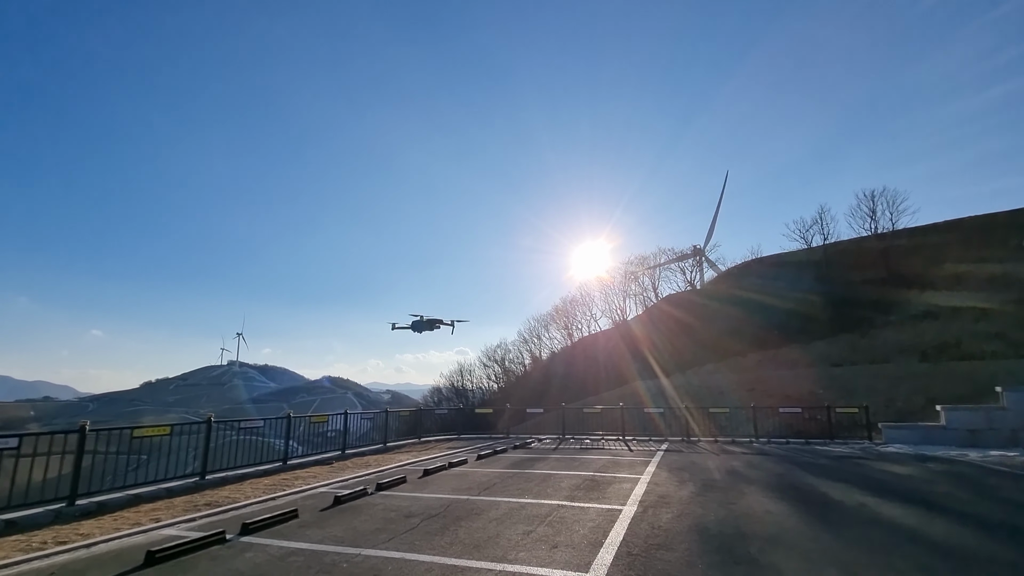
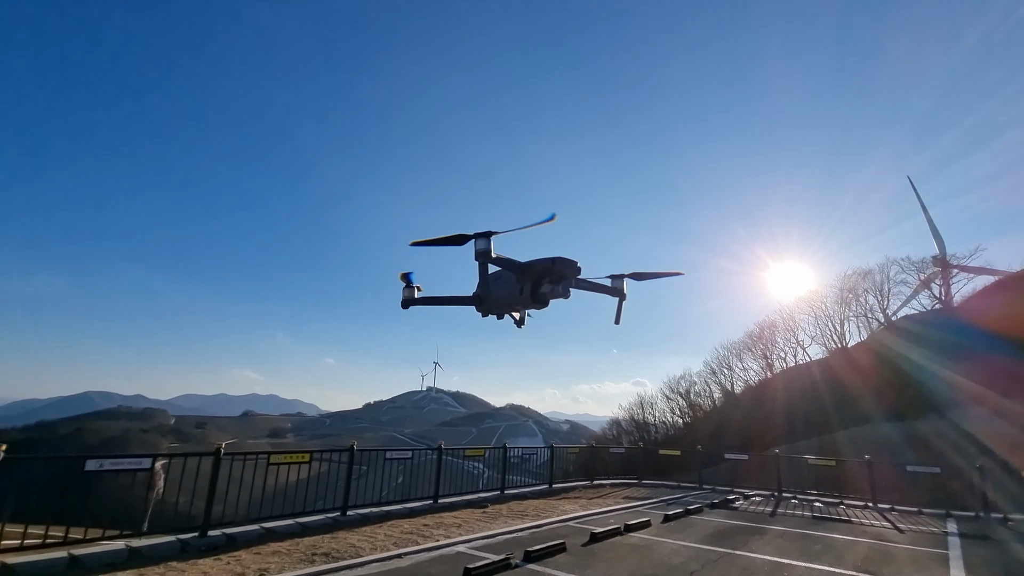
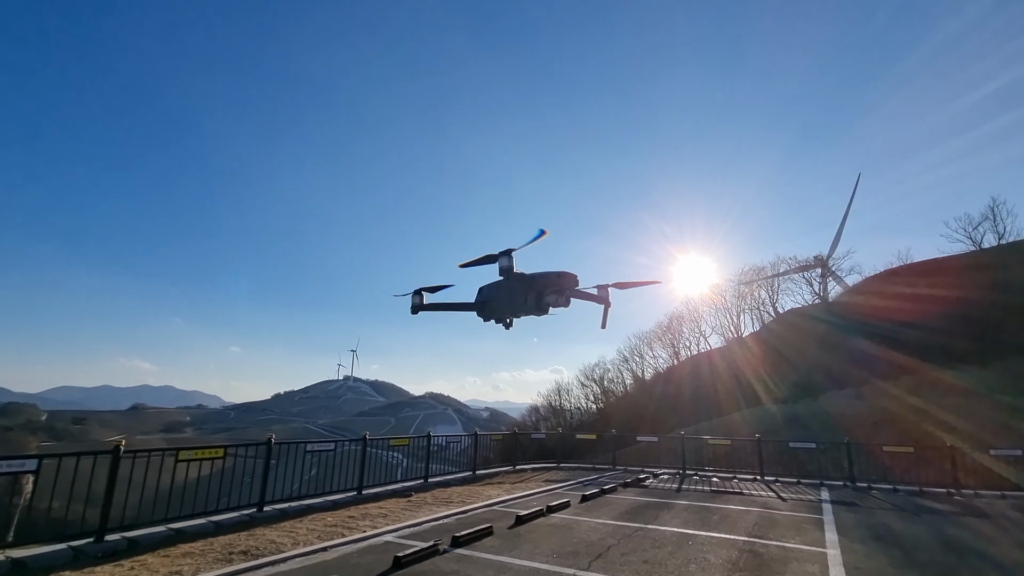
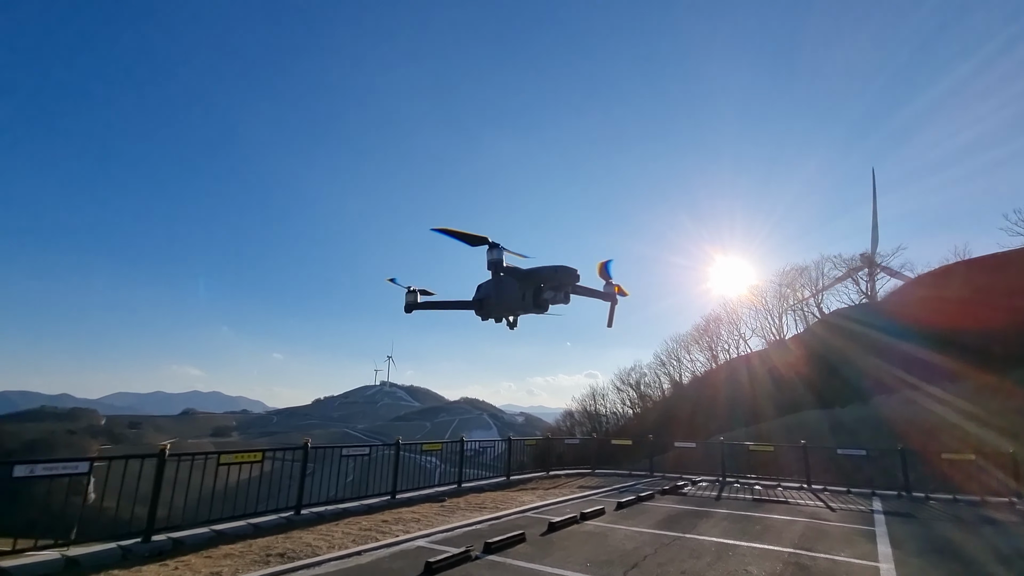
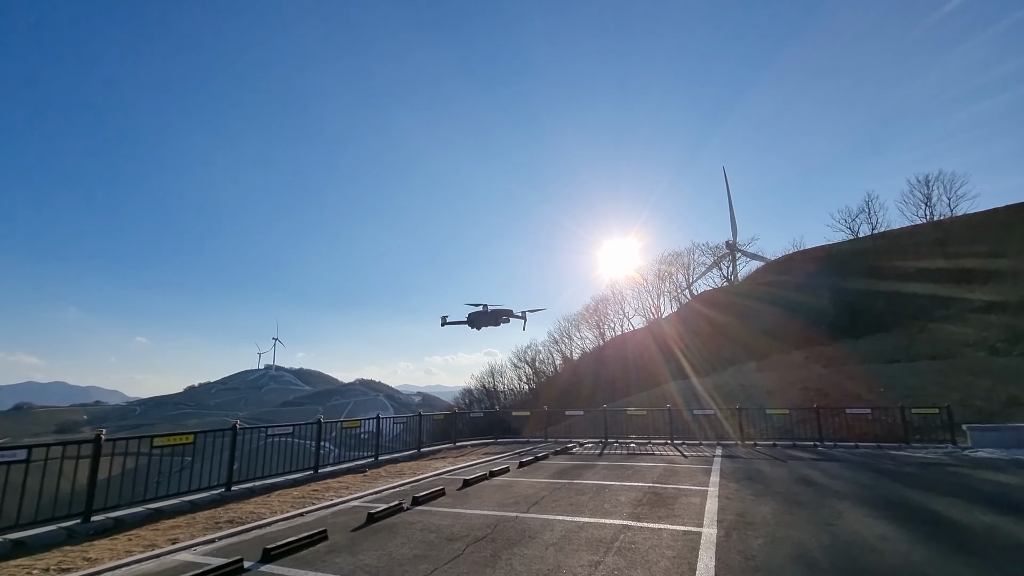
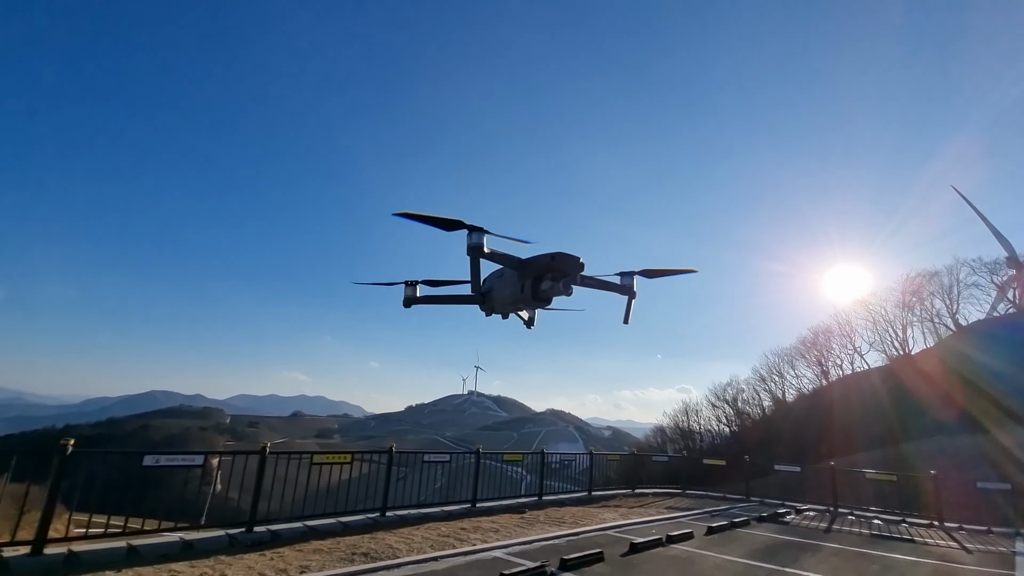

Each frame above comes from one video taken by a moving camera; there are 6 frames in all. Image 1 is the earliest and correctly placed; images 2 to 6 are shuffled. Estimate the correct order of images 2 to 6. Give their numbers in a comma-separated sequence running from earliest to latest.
5, 3, 4, 2, 6
